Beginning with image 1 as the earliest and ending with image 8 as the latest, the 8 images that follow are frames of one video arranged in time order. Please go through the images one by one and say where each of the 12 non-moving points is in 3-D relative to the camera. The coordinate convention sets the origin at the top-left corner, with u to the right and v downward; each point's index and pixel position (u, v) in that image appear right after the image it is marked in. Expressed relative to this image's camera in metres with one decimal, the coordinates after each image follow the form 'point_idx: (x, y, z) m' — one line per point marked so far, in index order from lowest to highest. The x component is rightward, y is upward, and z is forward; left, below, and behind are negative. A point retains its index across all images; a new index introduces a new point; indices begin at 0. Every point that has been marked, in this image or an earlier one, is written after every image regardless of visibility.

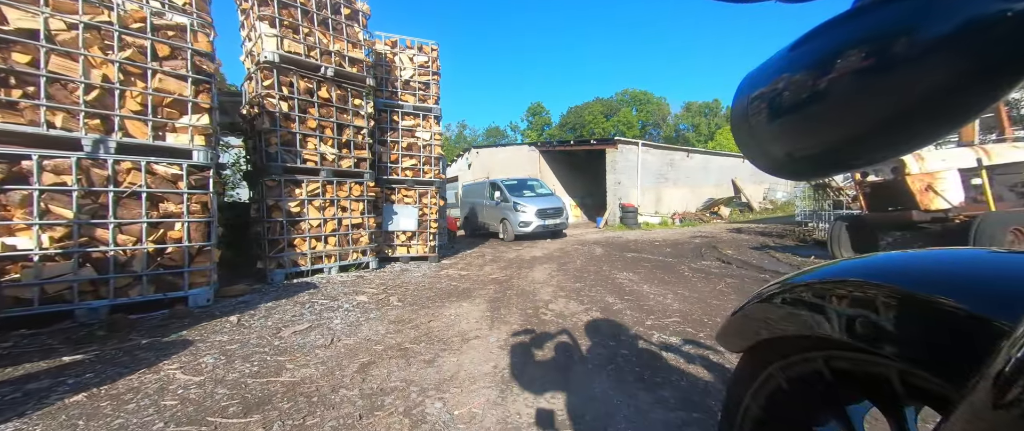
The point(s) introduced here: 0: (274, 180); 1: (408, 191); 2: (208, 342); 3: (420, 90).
0: (-3.8, +0.6, +5.6) m
1: (-2.2, +0.5, +7.3) m
2: (-2.4, -1.0, +2.8) m
3: (-2.0, +2.7, +7.6) m
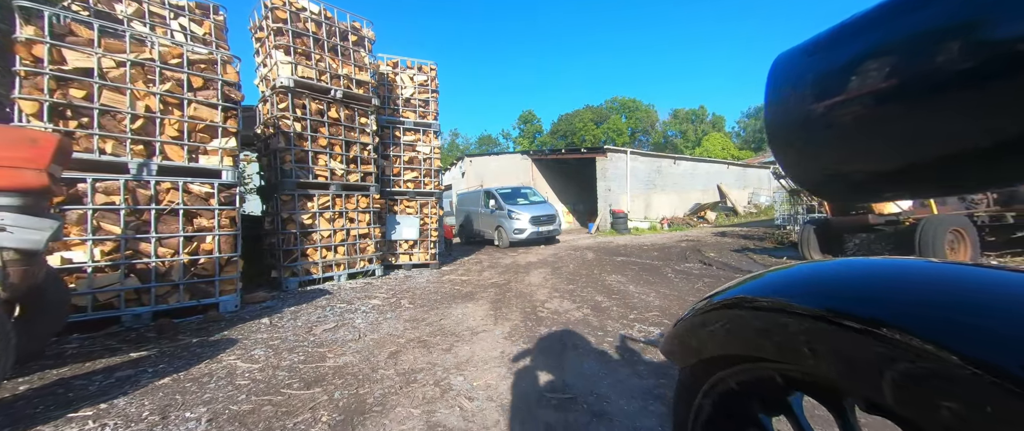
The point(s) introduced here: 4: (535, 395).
0: (-3.9, +0.3, +6.1) m
1: (-2.3, +0.3, +7.7) m
2: (-2.4, -1.1, +3.2) m
3: (-2.1, +2.5, +8.1) m
4: (+0.1, -1.0, +2.1) m
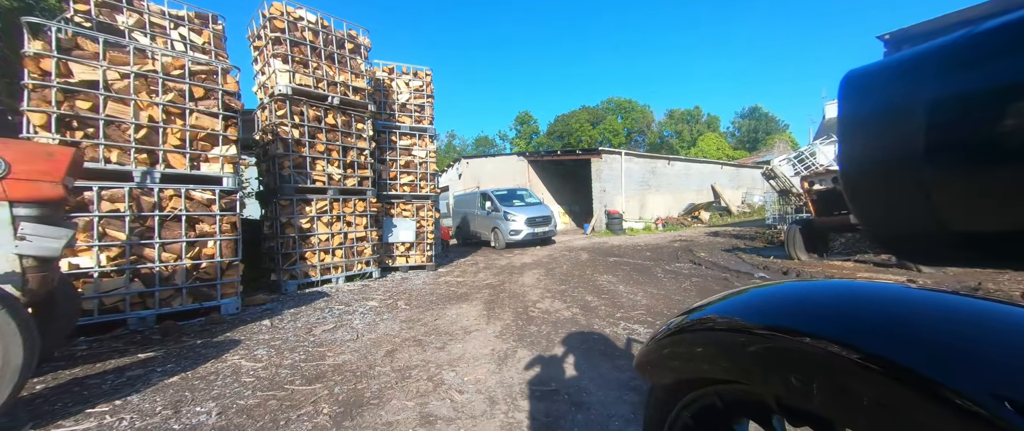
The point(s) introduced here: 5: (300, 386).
0: (-4.0, +0.3, +6.2) m
1: (-2.4, +0.2, +7.9) m
2: (-2.5, -1.2, +3.3) m
3: (-2.3, +2.4, +8.2) m
4: (0.0, -1.1, +2.3) m
5: (-1.4, -1.1, +2.4) m
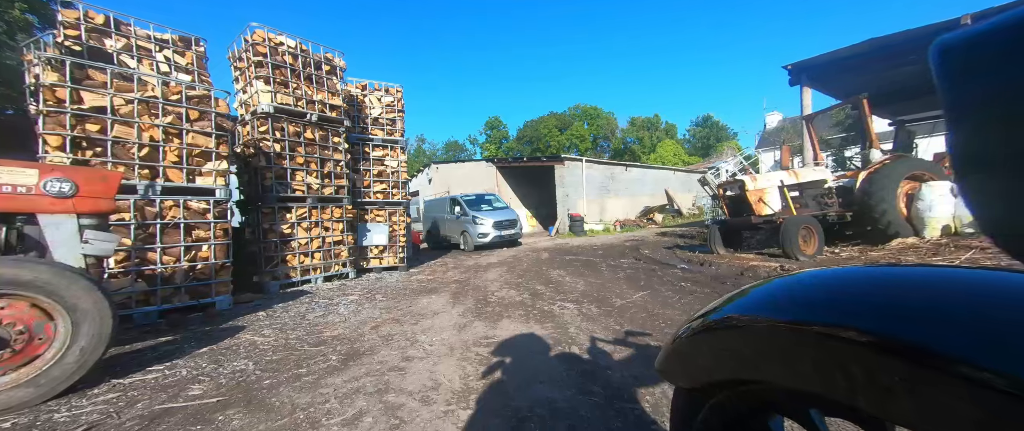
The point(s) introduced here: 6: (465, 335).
0: (-4.7, +0.1, +6.8) m
1: (-3.3, +0.1, +8.6) m
2: (-3.0, -1.3, +4.1) m
3: (-3.2, +2.3, +9.0) m
4: (-0.4, -1.1, +3.2) m
5: (-1.8, -1.2, +3.2) m
6: (-0.4, -1.1, +3.4) m
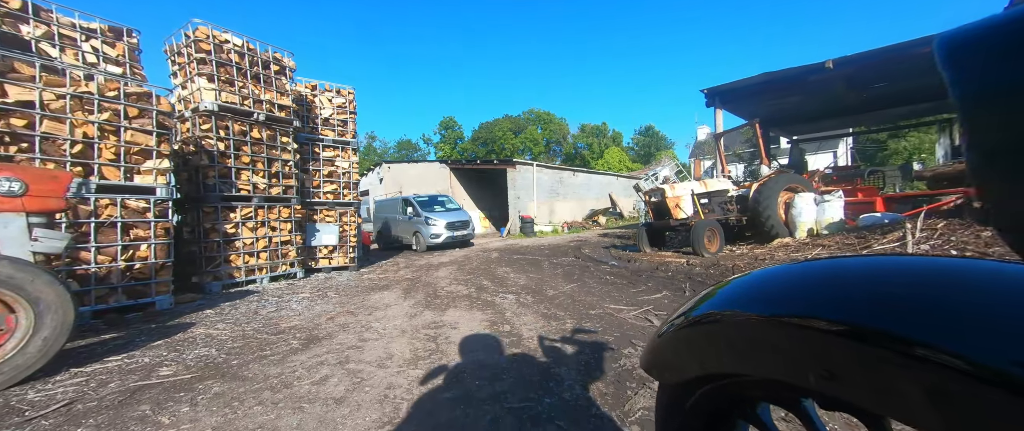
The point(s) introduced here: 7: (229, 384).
0: (-5.7, +0.2, +6.7) m
1: (-4.5, +0.1, +8.7) m
2: (-3.7, -1.3, +4.2) m
3: (-4.5, +2.3, +9.1) m
4: (-1.0, -1.1, +3.7) m
5: (-2.4, -1.2, +3.5) m
6: (-1.1, -1.2, +3.9) m
7: (-1.8, -1.1, +2.2) m
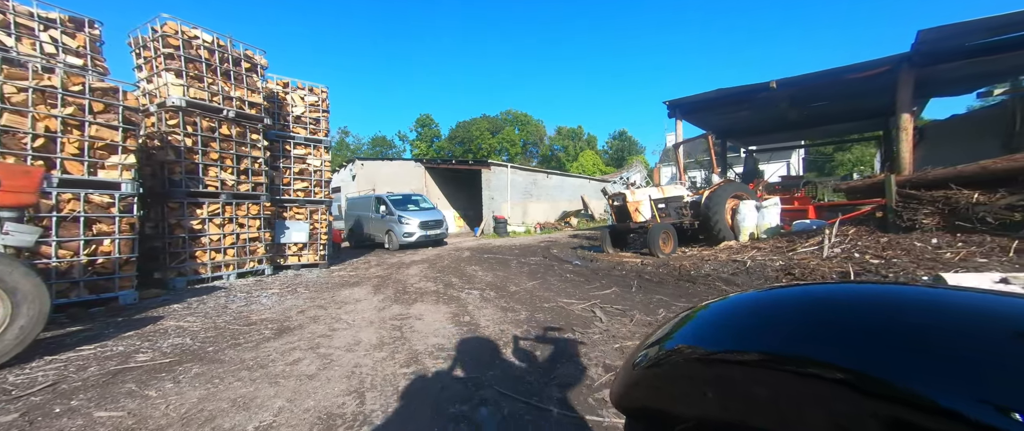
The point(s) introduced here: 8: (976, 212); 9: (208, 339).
0: (-6.4, +0.2, +6.7) m
1: (-5.3, +0.2, +8.7) m
2: (-4.1, -1.2, +4.3) m
3: (-5.2, +2.4, +9.1) m
4: (-1.4, -1.1, +4.0) m
5: (-2.8, -1.2, +3.6) m
6: (-1.5, -1.2, +4.1) m
7: (-2.2, -1.1, +2.5) m
8: (+5.9, 0.0, +4.5) m
9: (-2.8, -1.1, +3.2) m
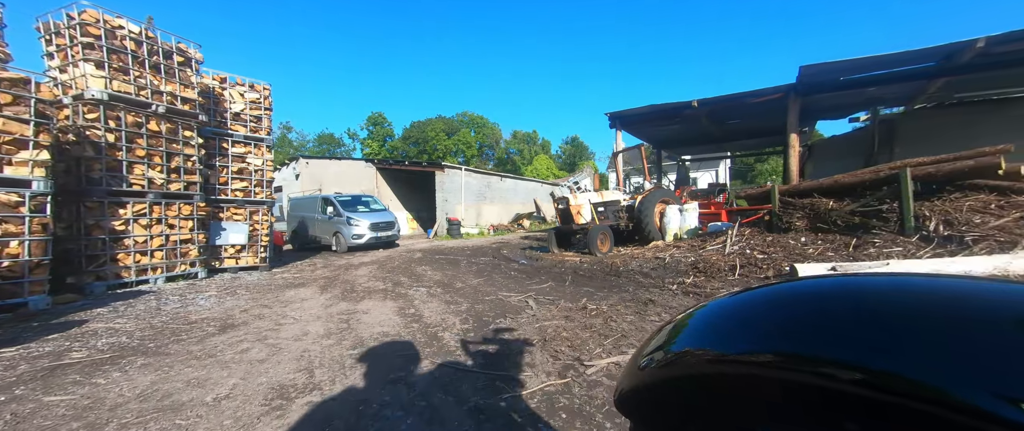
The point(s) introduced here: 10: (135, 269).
0: (-7.4, +0.2, +6.2) m
1: (-6.5, +0.2, +8.4) m
2: (-4.9, -1.2, +4.1) m
3: (-6.5, +2.3, +8.8) m
4: (-2.1, -1.1, +4.2) m
5: (-3.5, -1.2, +3.7) m
6: (-2.2, -1.2, +4.3) m
7: (-2.7, -1.1, +2.6) m
8: (+5.1, 0.0, +5.6) m
9: (-3.4, -1.1, +3.3) m
10: (-7.0, -1.0, +6.6) m
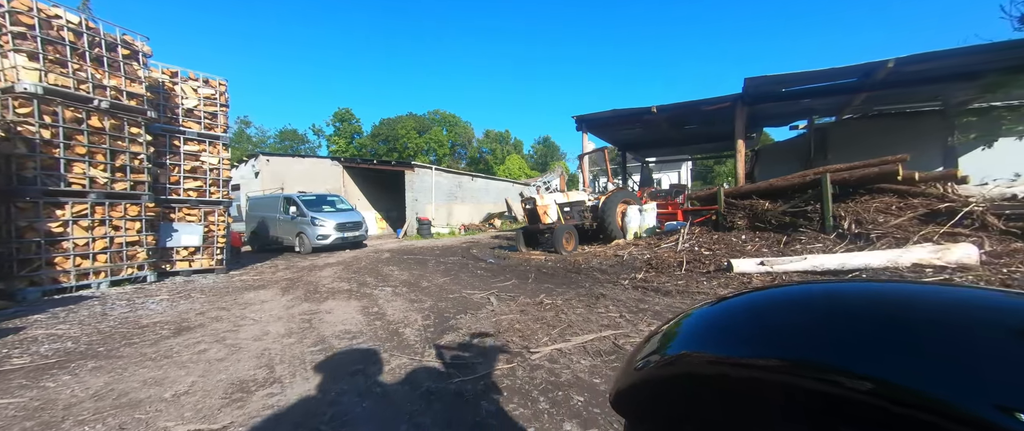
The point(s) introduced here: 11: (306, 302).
0: (-8.0, +0.2, +5.8) m
1: (-7.3, +0.1, +8.1) m
2: (-5.3, -1.2, +3.9) m
3: (-7.3, +2.3, +8.5) m
4: (-2.6, -1.2, +4.2) m
5: (-3.9, -1.2, +3.6) m
6: (-2.7, -1.2, +4.3) m
7: (-3.0, -1.1, +2.6) m
8: (+4.5, 0.0, +6.1) m
9: (-3.8, -1.2, +3.2) m
10: (-7.7, -1.0, +6.2) m
11: (-2.8, -1.2, +4.8) m
